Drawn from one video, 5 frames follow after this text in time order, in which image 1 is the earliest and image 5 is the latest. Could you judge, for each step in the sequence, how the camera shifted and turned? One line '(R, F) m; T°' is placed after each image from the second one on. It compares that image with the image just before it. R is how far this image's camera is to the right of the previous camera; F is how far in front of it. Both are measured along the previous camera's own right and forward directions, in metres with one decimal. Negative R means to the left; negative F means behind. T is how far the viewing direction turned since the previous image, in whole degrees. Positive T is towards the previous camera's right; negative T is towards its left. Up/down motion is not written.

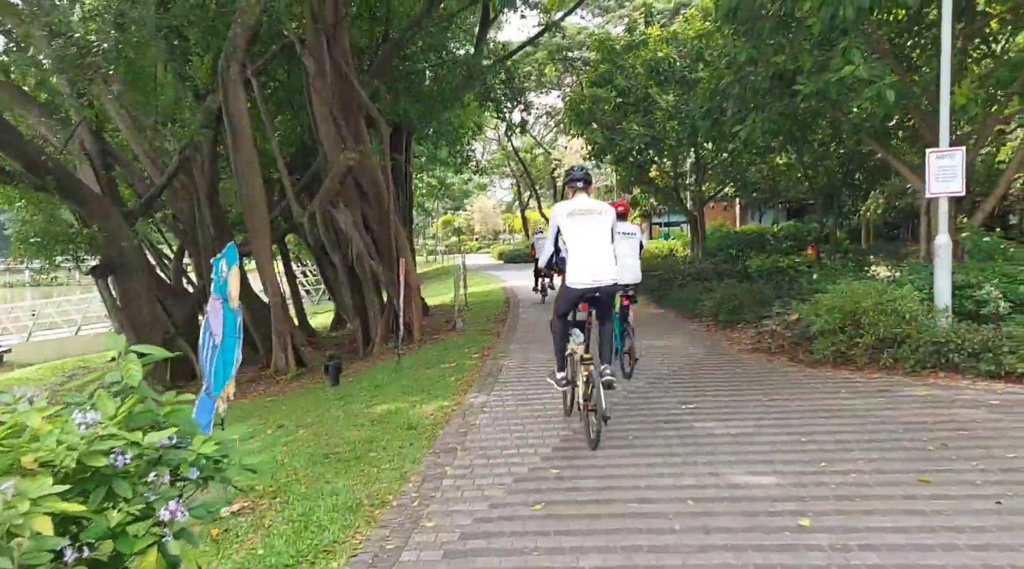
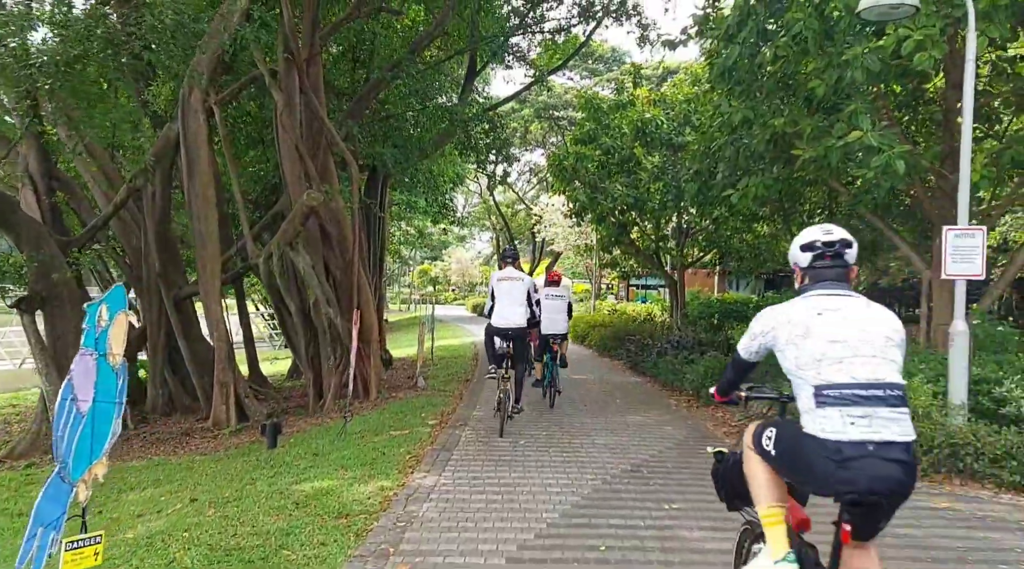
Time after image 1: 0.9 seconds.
(+0.1, +0.9) m; +2°
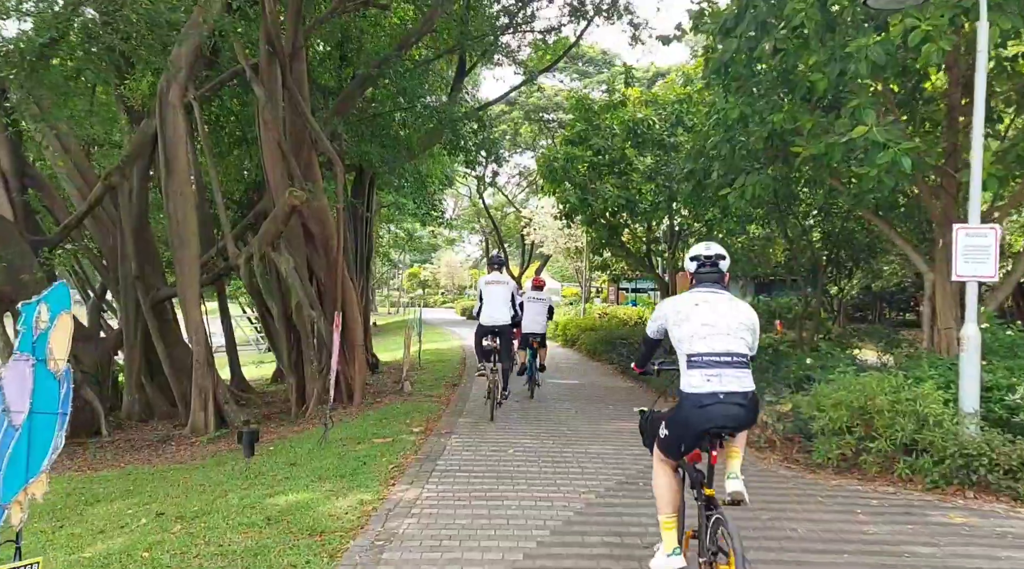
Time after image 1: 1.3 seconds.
(0.0, +0.4) m; +1°
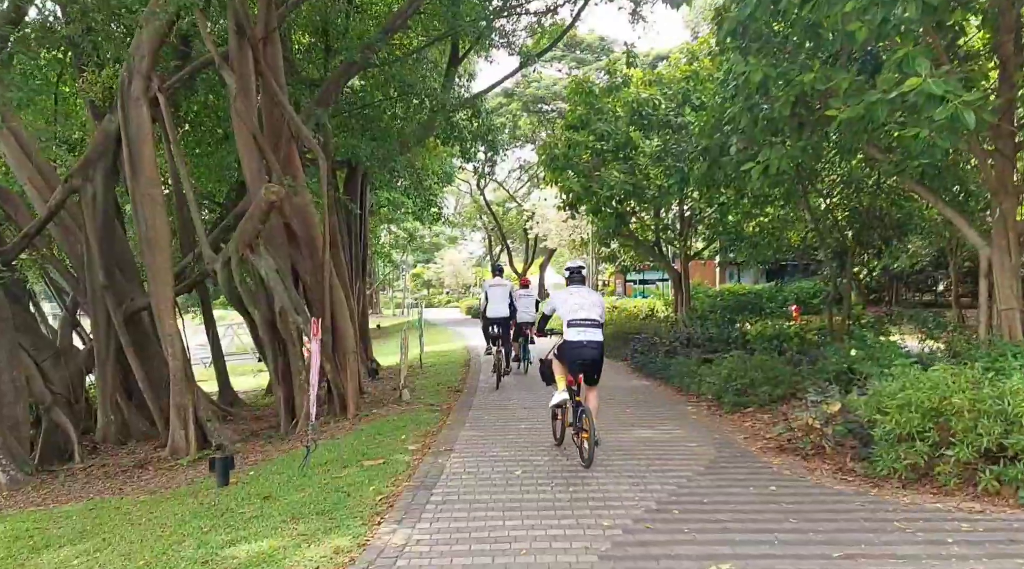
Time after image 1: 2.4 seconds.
(0.0, +1.0) m; 0°
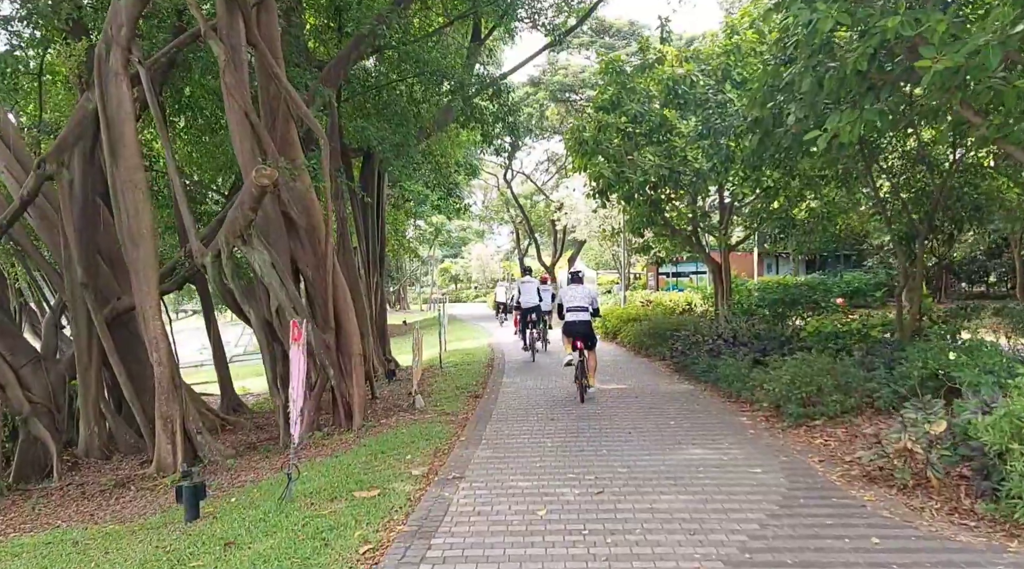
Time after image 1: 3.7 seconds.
(+0.1, +1.3) m; -2°
